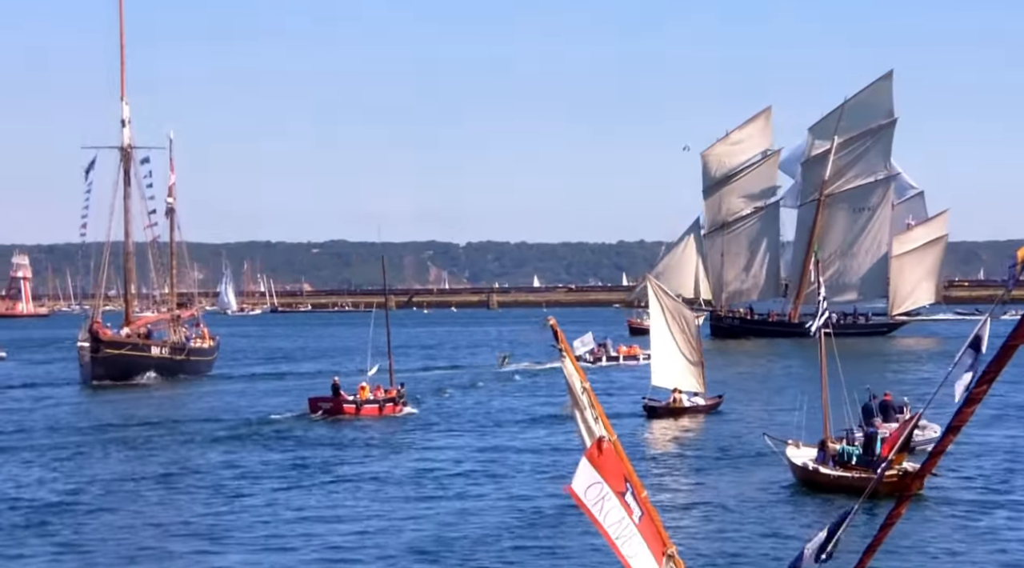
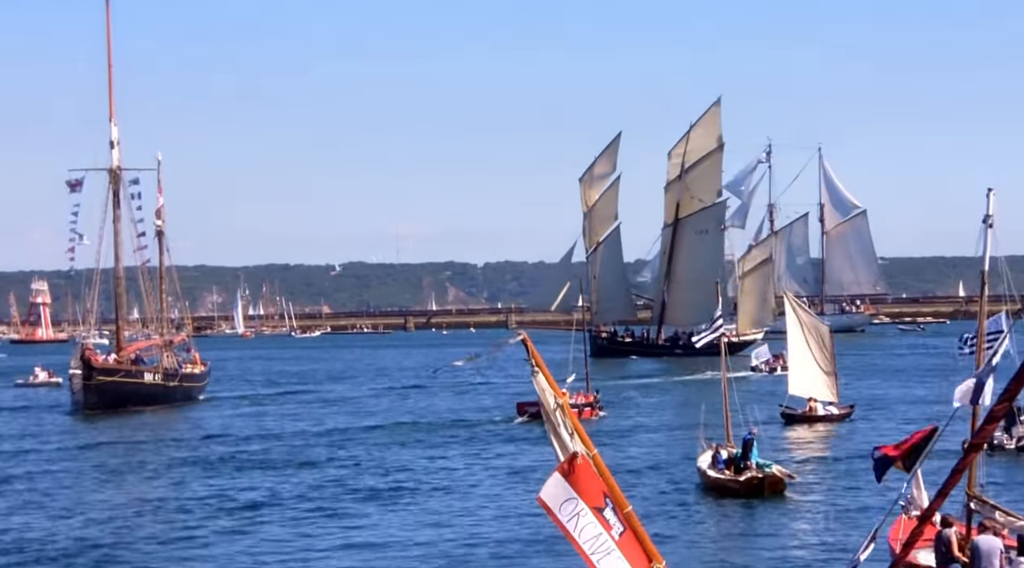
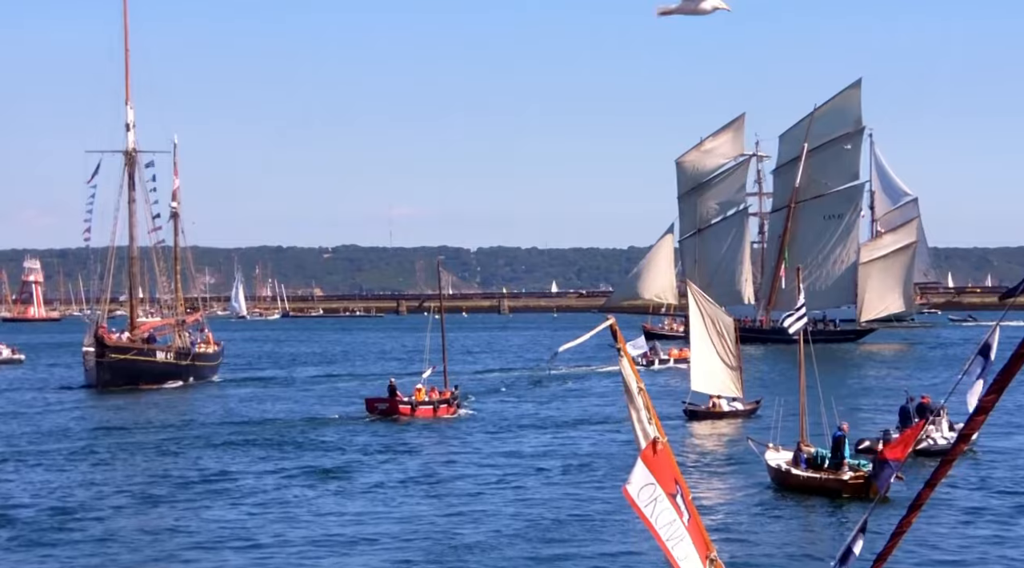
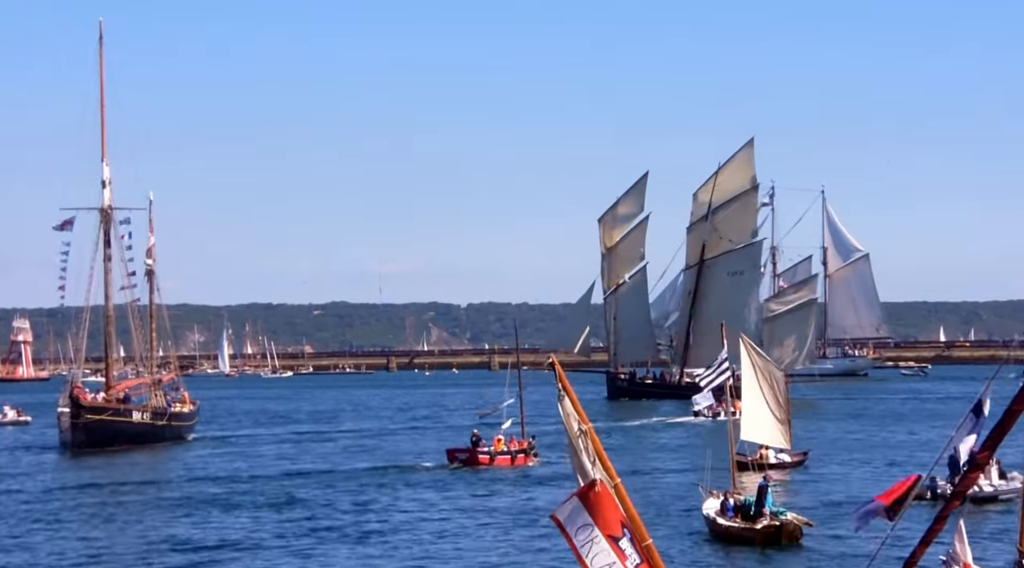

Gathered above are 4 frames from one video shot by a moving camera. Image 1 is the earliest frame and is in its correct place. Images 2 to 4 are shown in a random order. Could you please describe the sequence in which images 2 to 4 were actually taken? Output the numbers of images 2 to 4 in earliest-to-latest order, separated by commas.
3, 4, 2
